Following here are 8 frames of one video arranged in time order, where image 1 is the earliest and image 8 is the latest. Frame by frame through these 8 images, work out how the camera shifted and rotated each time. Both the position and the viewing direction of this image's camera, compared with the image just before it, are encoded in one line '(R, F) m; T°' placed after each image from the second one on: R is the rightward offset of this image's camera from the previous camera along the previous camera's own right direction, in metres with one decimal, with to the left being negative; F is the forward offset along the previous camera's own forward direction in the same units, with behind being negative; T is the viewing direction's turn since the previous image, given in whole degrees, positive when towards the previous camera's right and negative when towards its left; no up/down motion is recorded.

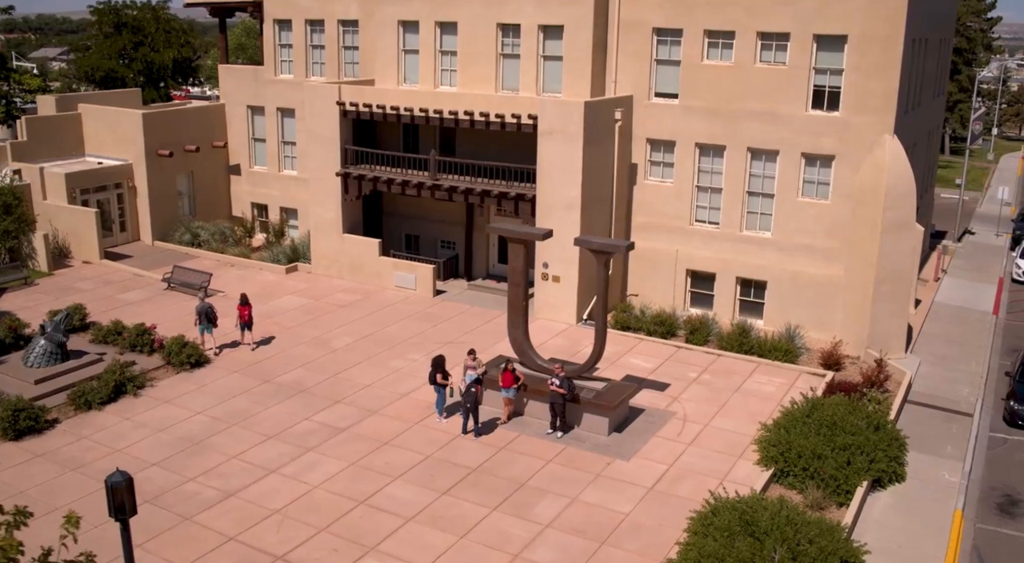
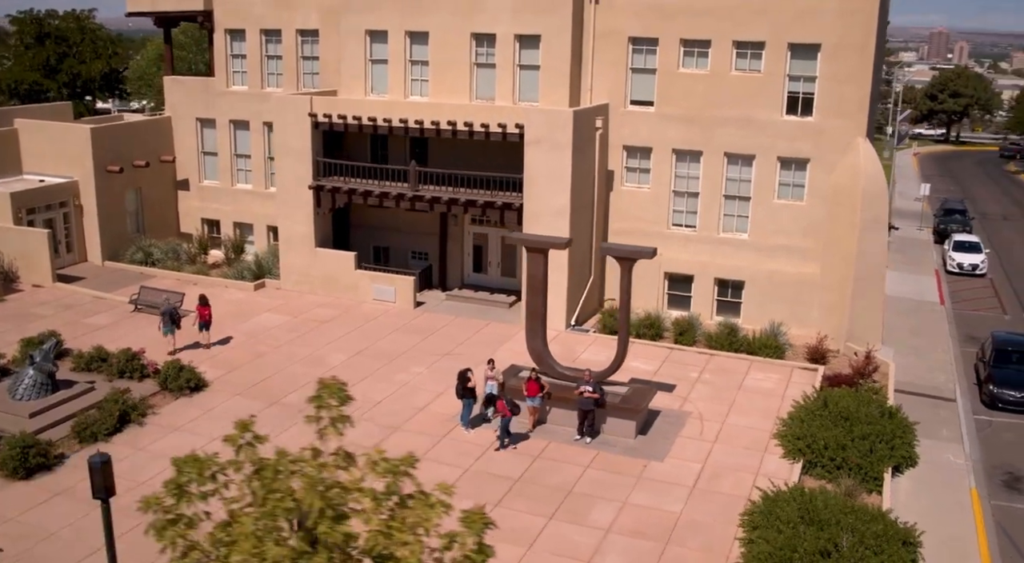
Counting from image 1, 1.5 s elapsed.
(-2.6, +0.1) m; +7°
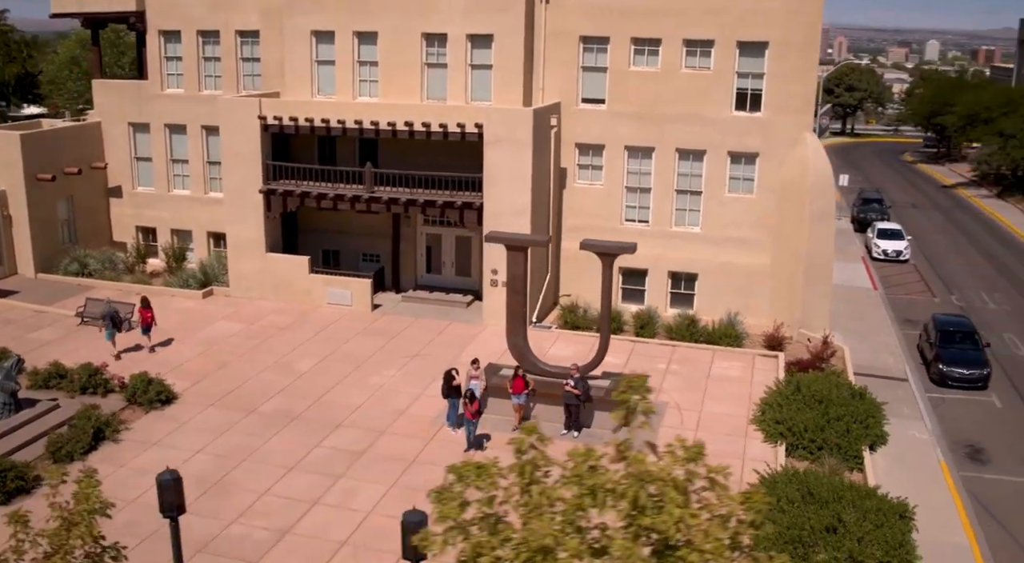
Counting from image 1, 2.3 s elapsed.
(-1.6, 0.0) m; +6°
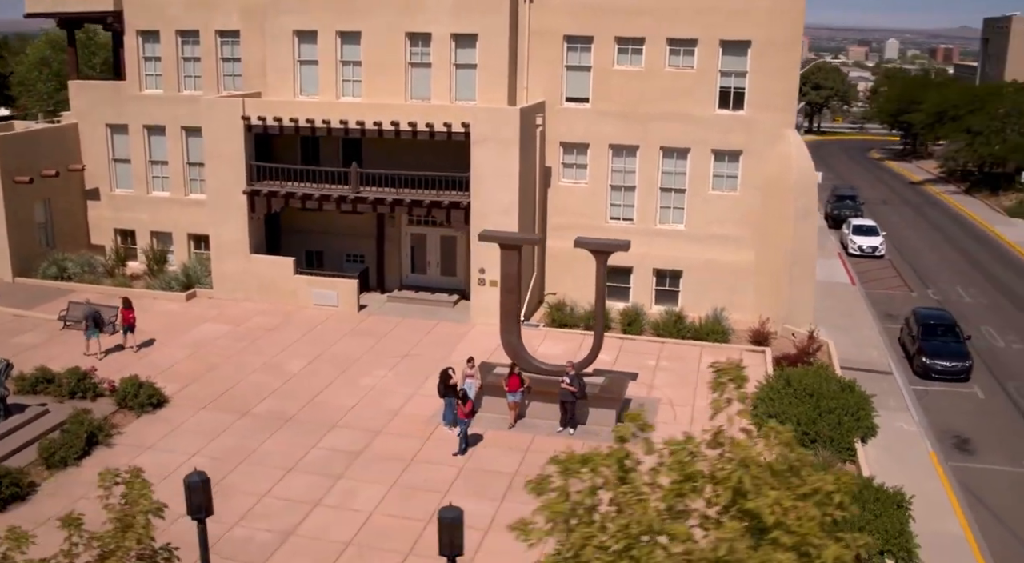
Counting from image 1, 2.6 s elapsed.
(-0.5, 0.0) m; +2°
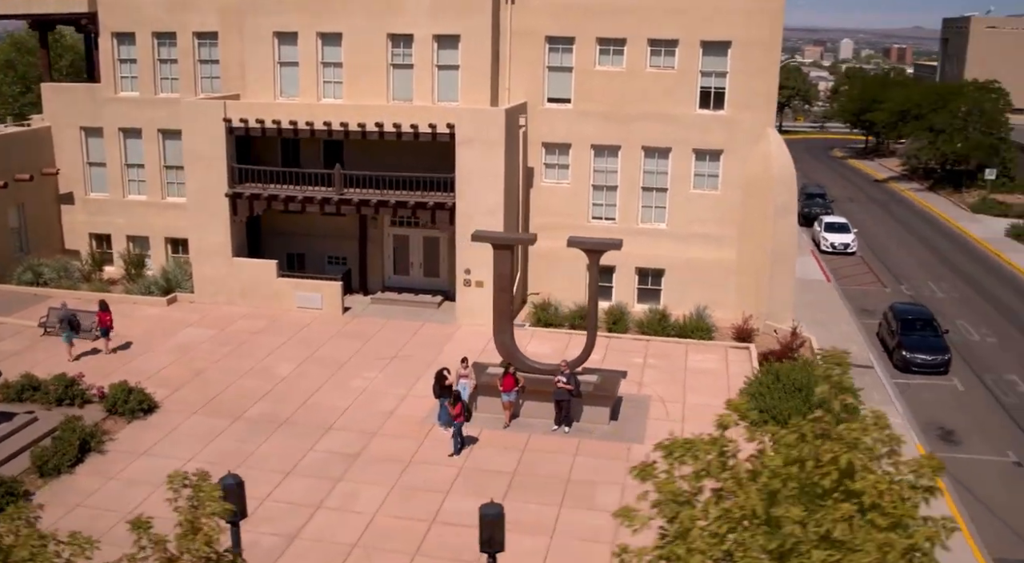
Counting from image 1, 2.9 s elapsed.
(-0.6, -0.1) m; +2°
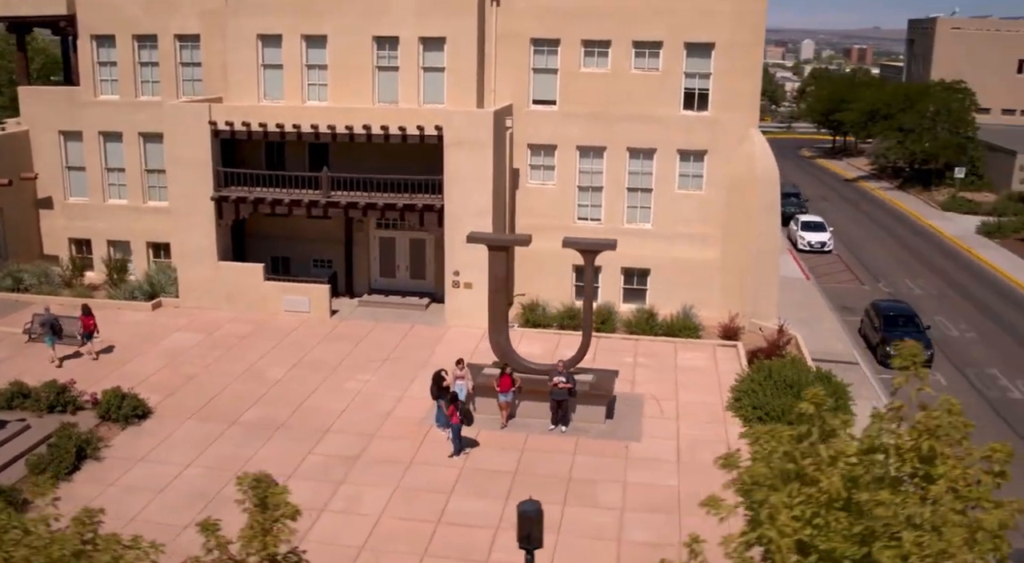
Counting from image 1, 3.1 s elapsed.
(-0.6, -0.1) m; +2°
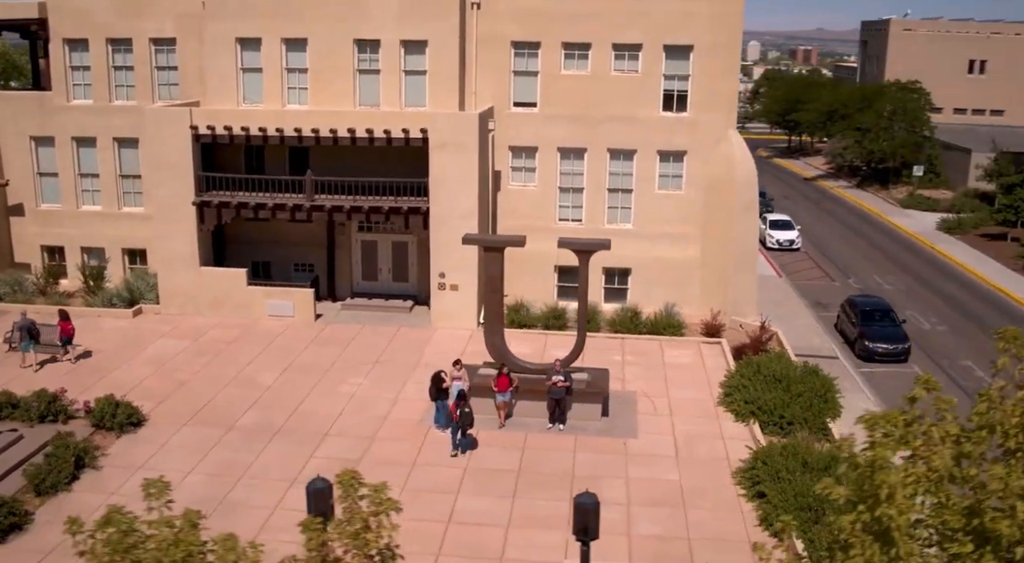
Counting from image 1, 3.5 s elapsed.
(-0.9, -0.1) m; +3°
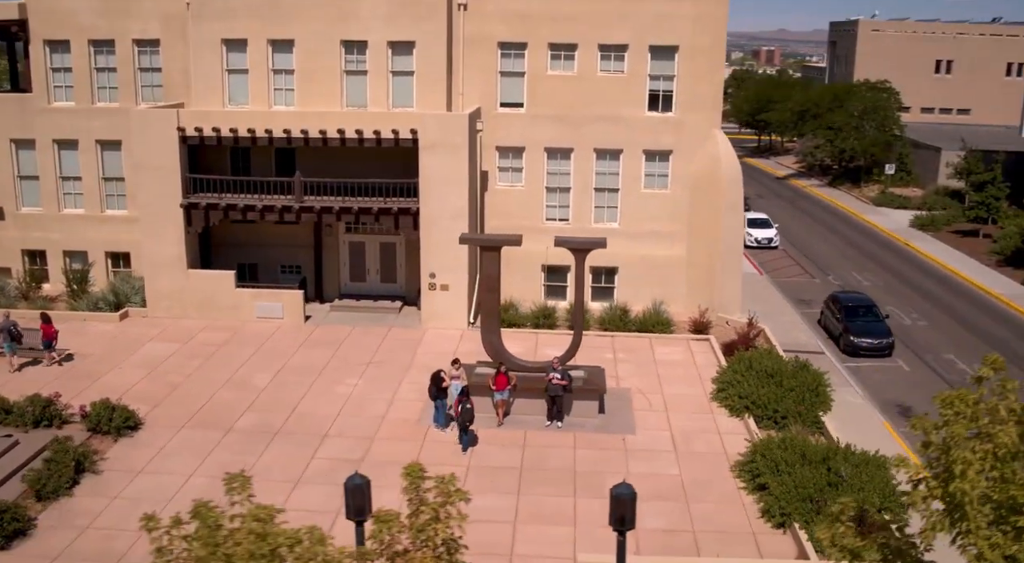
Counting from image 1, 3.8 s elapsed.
(-0.6, -0.1) m; +2°
